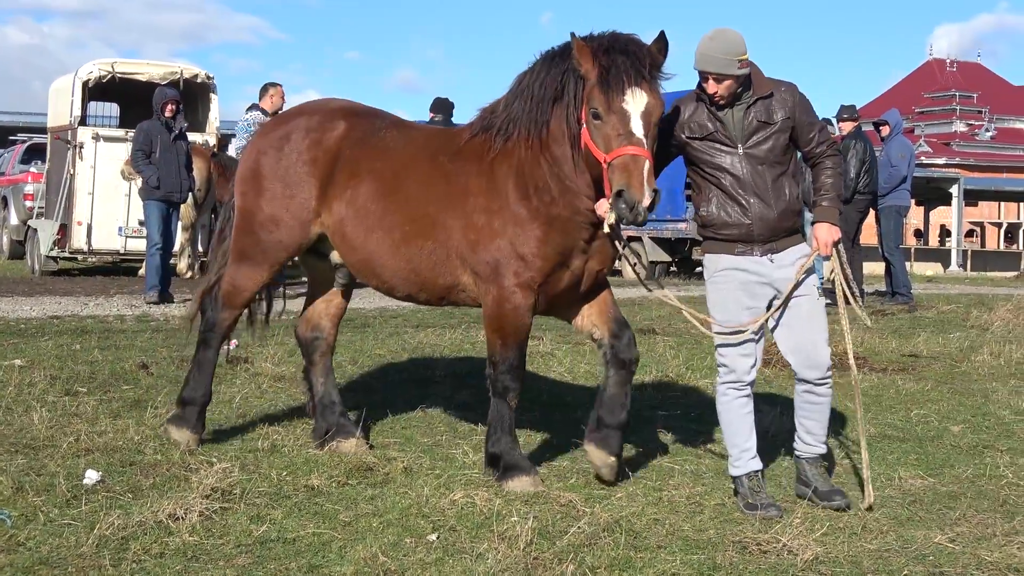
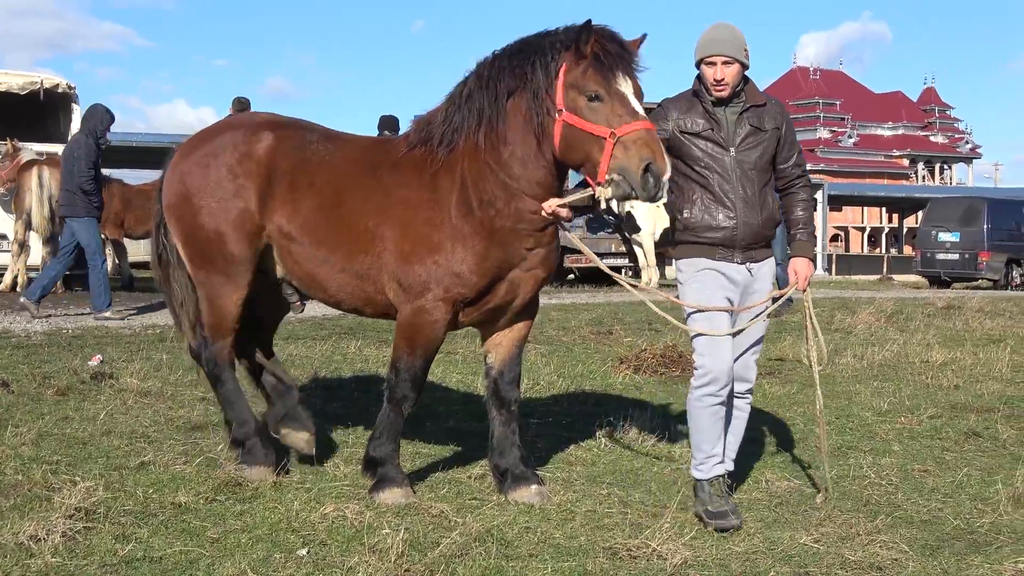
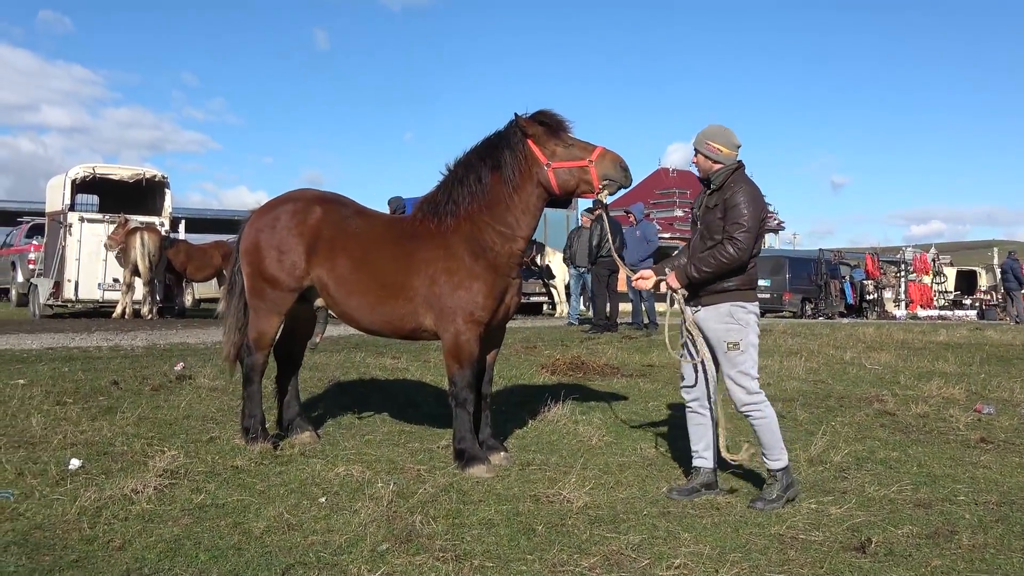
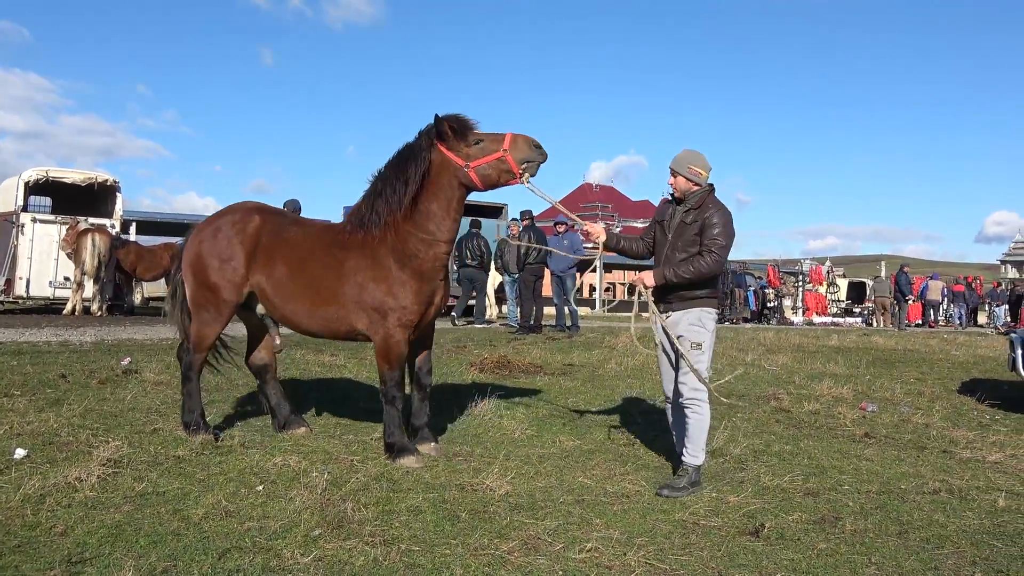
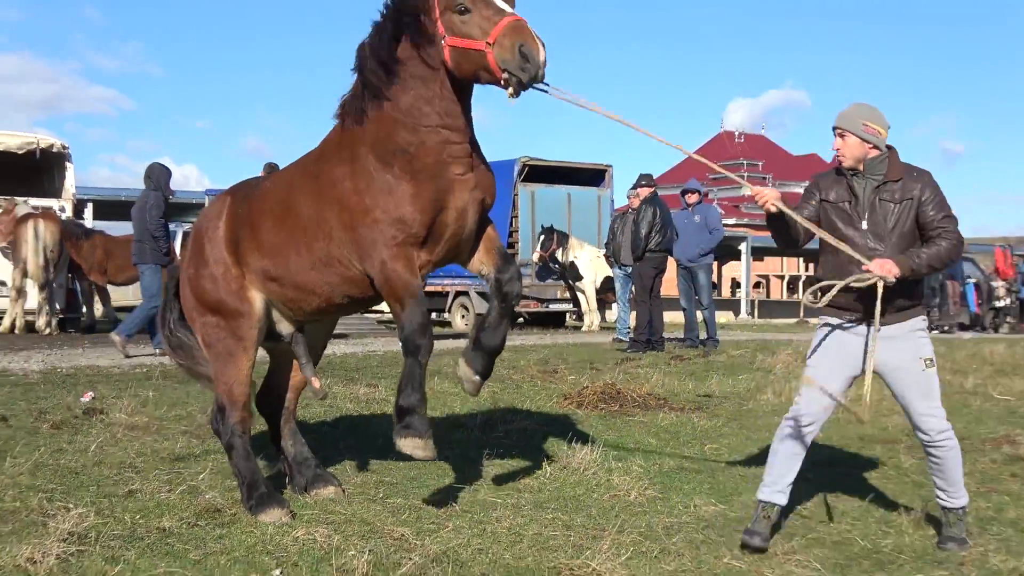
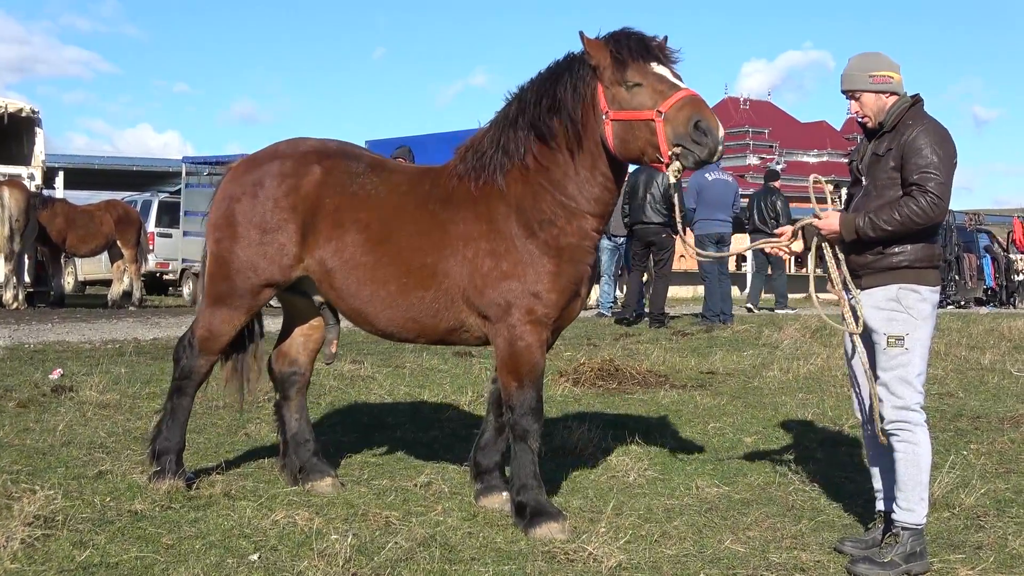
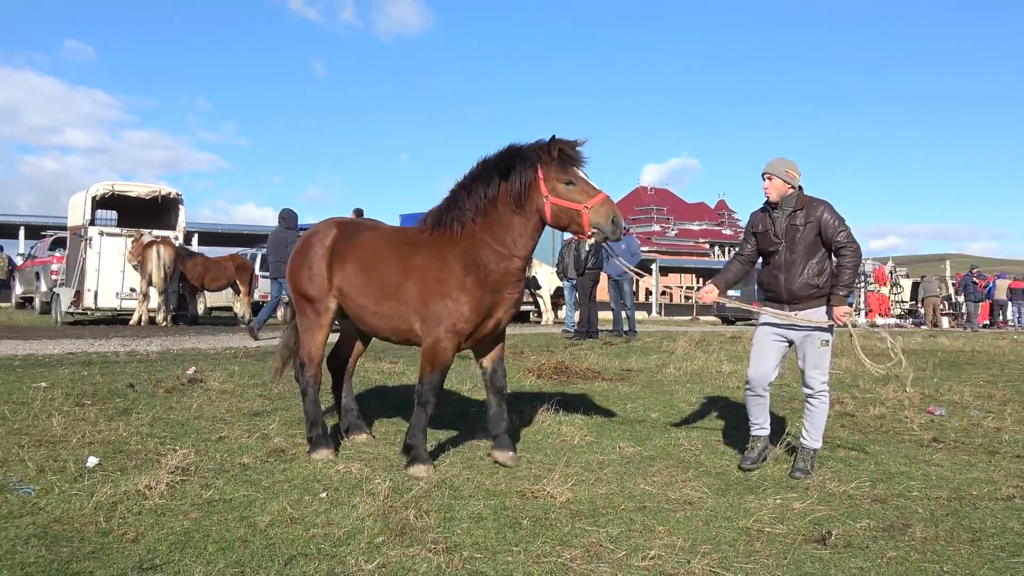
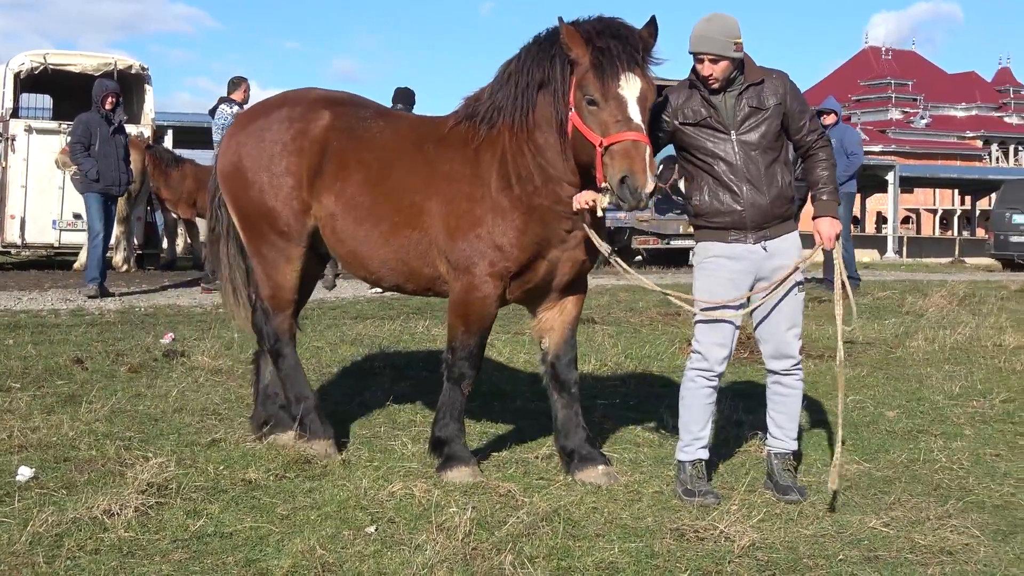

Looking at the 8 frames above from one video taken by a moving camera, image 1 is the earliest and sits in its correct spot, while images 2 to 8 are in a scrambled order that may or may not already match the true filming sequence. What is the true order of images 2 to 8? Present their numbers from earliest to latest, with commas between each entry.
8, 2, 5, 7, 4, 3, 6
